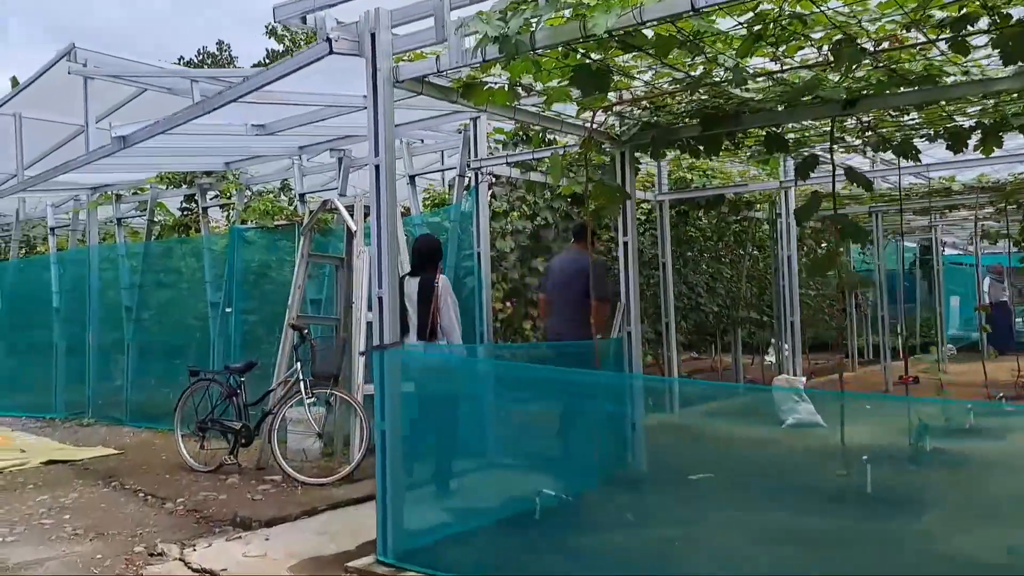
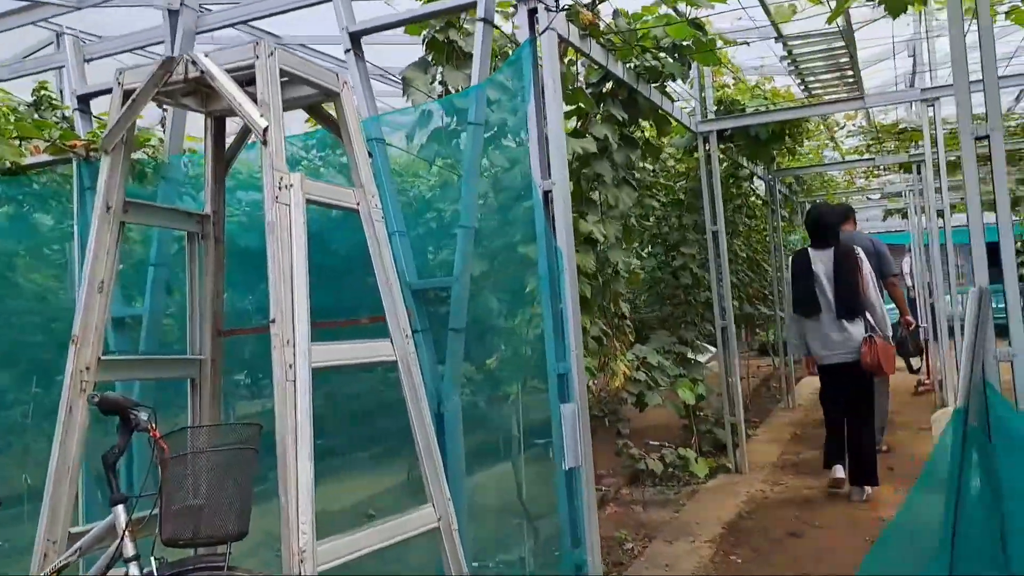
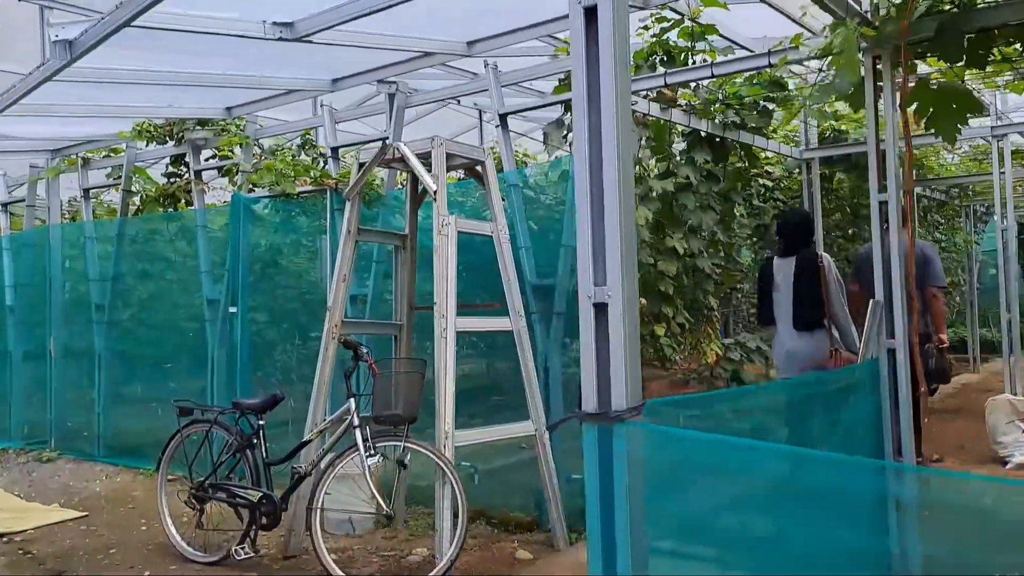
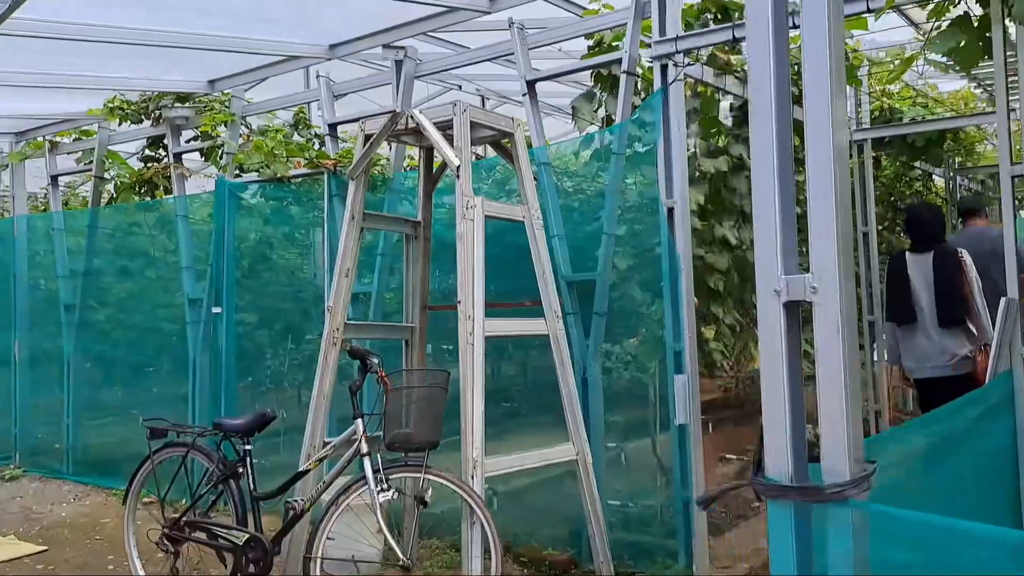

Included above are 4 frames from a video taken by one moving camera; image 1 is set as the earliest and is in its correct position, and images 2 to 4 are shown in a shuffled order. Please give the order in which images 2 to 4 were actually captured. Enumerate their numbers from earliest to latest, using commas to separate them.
3, 4, 2
